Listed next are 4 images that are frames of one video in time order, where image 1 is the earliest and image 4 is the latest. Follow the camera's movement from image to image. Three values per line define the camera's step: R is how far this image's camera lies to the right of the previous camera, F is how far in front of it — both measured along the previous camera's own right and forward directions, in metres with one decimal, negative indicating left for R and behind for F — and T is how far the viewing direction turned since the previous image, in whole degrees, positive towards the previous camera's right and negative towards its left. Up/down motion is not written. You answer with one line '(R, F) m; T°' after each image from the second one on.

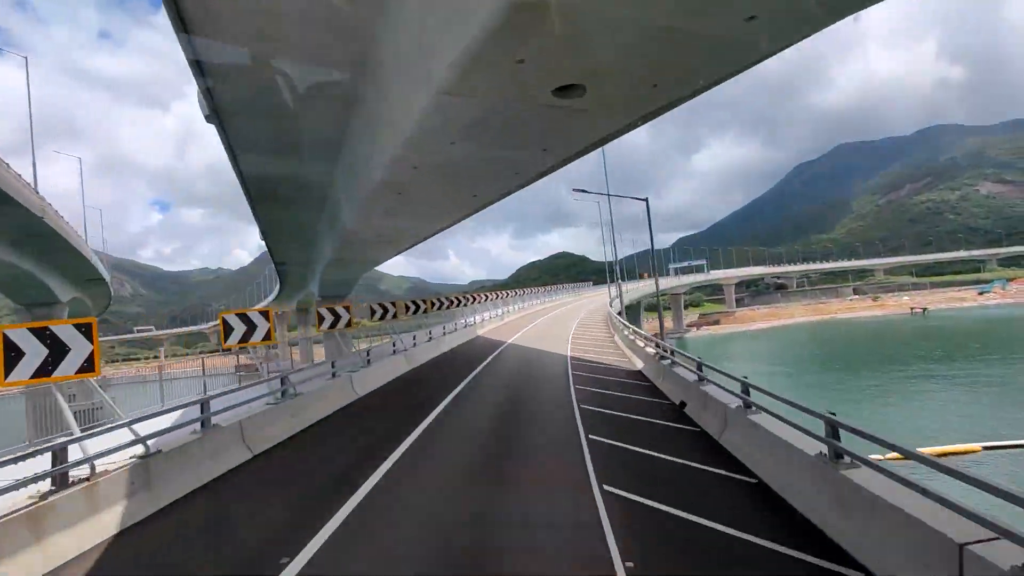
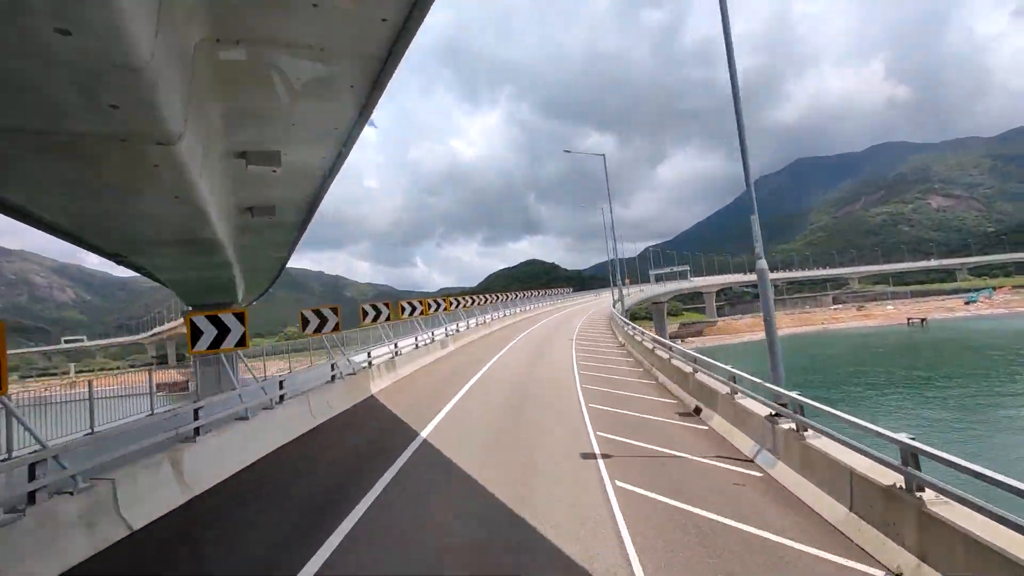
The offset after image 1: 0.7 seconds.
(-1.3, +0.2) m; +3°
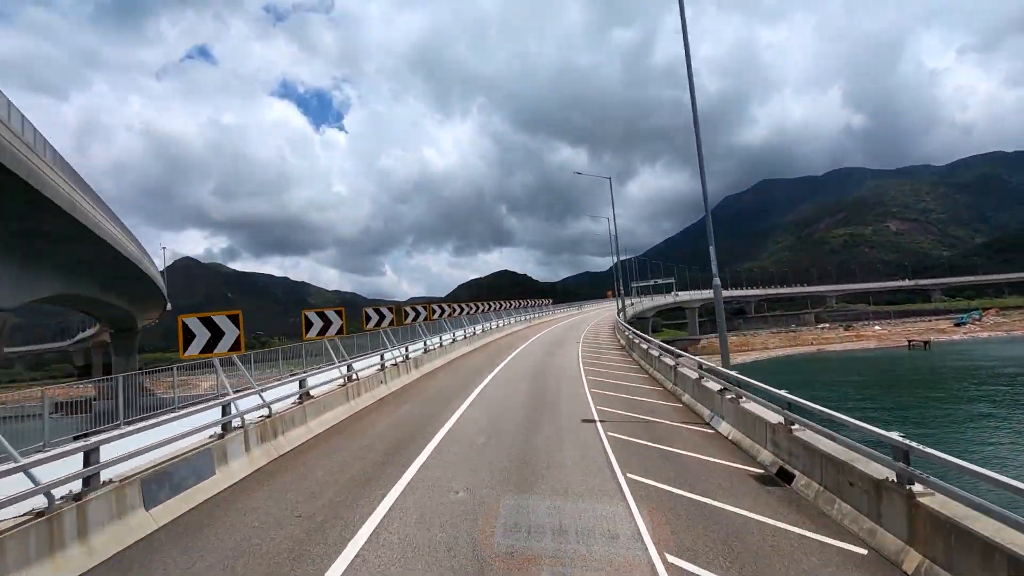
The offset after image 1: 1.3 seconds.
(-0.4, +2.0) m; +3°
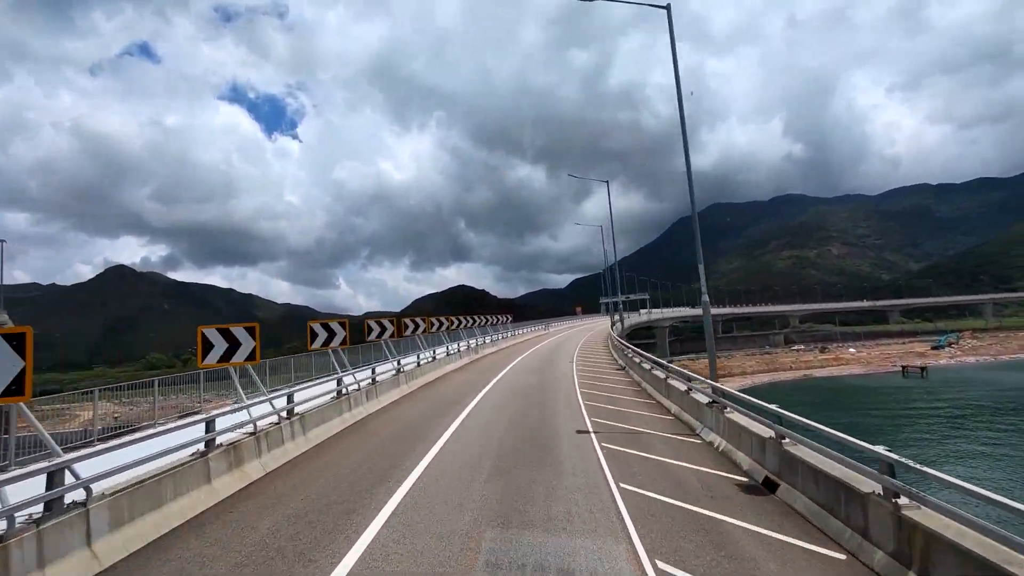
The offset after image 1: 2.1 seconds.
(-0.3, +2.3) m; +4°
